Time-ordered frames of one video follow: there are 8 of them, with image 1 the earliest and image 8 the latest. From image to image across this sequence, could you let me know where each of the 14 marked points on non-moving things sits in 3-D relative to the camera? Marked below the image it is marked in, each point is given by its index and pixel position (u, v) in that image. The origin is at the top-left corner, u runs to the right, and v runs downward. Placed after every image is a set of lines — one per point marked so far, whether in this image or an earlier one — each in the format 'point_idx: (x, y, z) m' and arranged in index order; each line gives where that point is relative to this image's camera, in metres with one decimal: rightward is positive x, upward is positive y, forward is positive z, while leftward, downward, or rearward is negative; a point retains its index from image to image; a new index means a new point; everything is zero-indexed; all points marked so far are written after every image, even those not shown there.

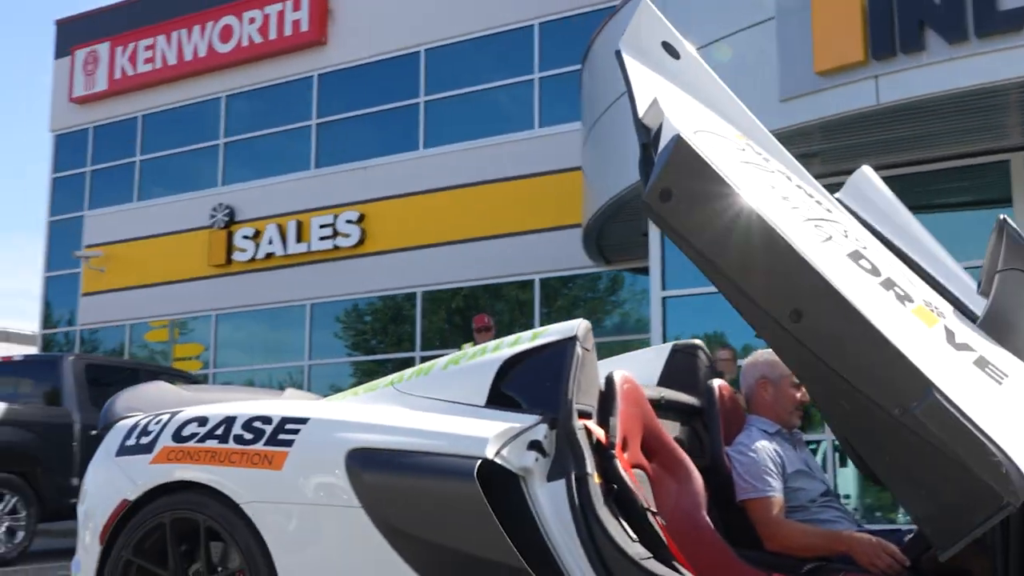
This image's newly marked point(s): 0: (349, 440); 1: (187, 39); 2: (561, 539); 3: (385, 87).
0: (-0.4, -0.4, +3.1) m
1: (-4.2, +3.2, +17.1) m
2: (+0.1, -0.5, +2.8) m
3: (-1.4, +2.3, +15.1) m
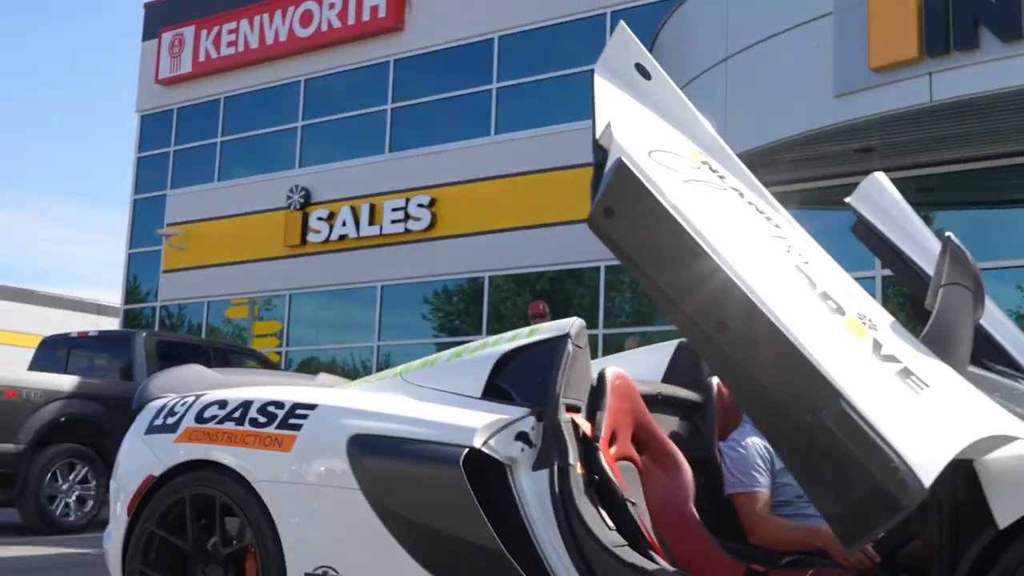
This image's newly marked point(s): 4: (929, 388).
0: (-0.4, -0.4, +3.3) m
1: (-3.2, +3.5, +17.5) m
2: (+0.1, -0.6, +3.0) m
3: (-0.6, +2.5, +15.4) m
4: (+0.7, -0.2, +2.2) m
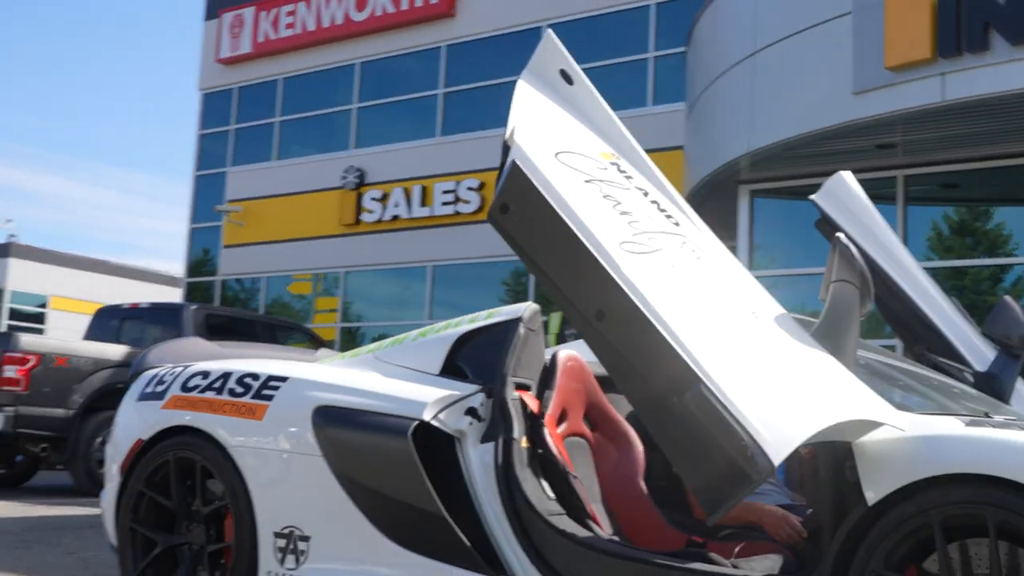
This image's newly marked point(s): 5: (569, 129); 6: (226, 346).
0: (-0.5, -0.3, +3.6) m
1: (-2.5, +3.8, +17.9) m
2: (-0.1, -0.5, +3.3) m
3: (-0.1, +2.7, +15.6) m
4: (+0.6, -0.2, +2.5) m
5: (+0.1, +0.4, +2.9) m
6: (-1.0, -0.2, +4.8) m
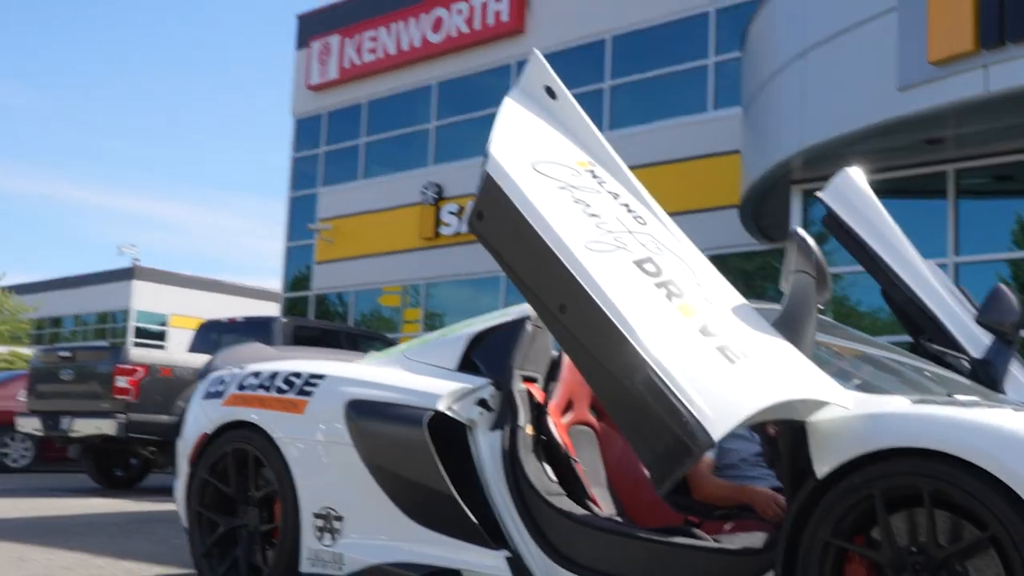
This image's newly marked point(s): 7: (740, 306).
0: (-0.5, -0.3, +4.0) m
1: (-1.5, +3.6, +18.4) m
2: (-0.1, -0.5, +3.6) m
3: (+0.8, +2.6, +15.9) m
4: (+0.5, -0.1, +2.7) m
5: (+0.1, +0.4, +3.2) m
6: (-0.9, -0.3, +5.2) m
7: (+0.5, 0.0, +3.0) m
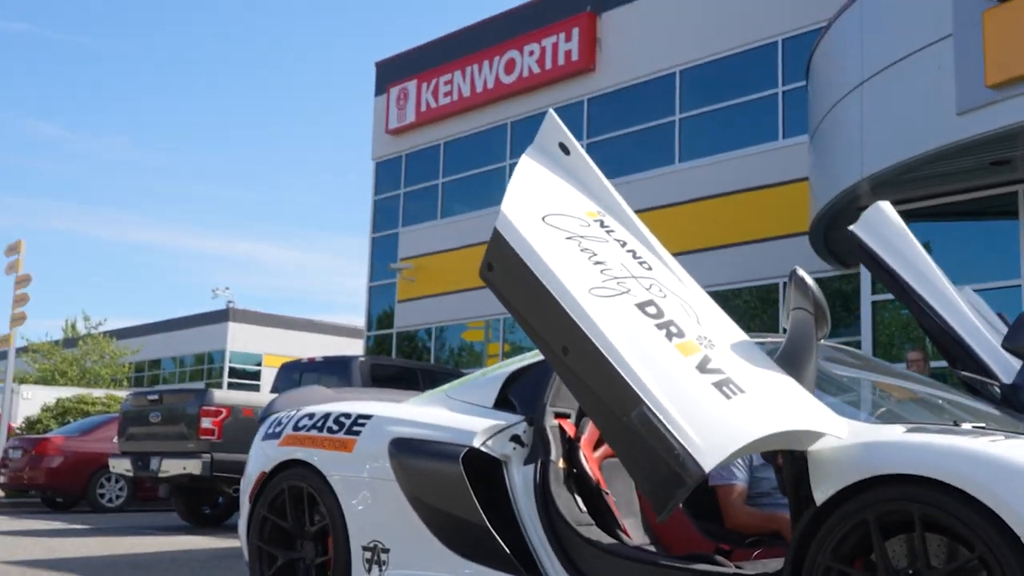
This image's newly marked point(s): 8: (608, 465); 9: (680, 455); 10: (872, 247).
0: (-0.4, -0.5, +4.2) m
1: (-0.5, +3.1, +18.8) m
2: (0.0, -0.6, +3.8) m
3: (+1.6, +2.3, +16.1) m
4: (+0.5, -0.2, +2.9) m
5: (+0.1, +0.3, +3.4) m
6: (-0.7, -0.4, +5.4) m
7: (+0.6, -0.1, +3.2) m
8: (+0.3, -0.6, +4.2) m
9: (+0.4, -0.4, +2.8) m
10: (+1.3, +0.2, +4.8) m
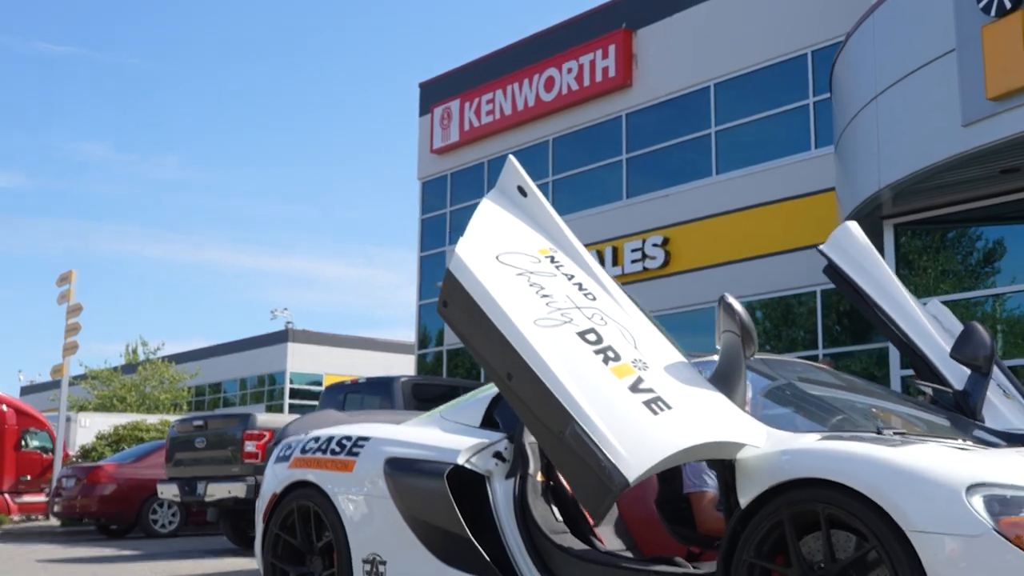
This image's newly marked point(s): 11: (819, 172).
0: (-0.4, -0.6, +4.6) m
1: (0.0, +2.9, +19.2) m
2: (0.0, -0.7, +4.2) m
3: (+2.1, +2.1, +16.4) m
4: (+0.4, -0.3, +3.3) m
5: (0.0, +0.2, +3.8) m
6: (-0.7, -0.6, +5.8) m
7: (+0.4, -0.2, +3.5) m
8: (+0.3, -0.6, +4.5) m
9: (+0.2, -0.4, +3.1) m
10: (+1.3, +0.1, +5.1) m
11: (+3.2, +1.2, +13.7) m
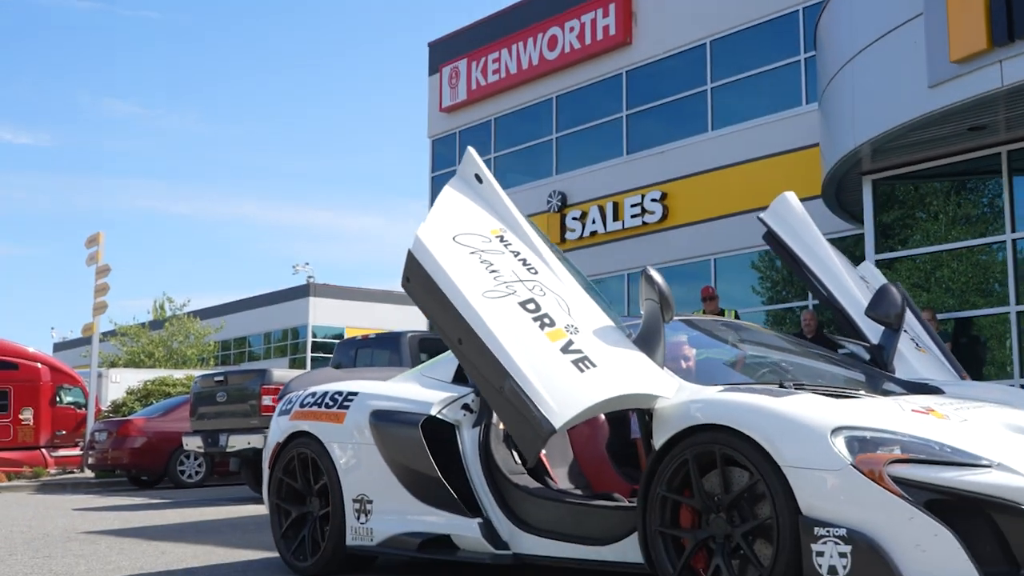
0: (-0.6, -0.5, +5.3) m
1: (+0.1, +3.6, +19.7) m
2: (-0.2, -0.6, +4.8) m
3: (+2.1, +2.7, +16.9) m
4: (+0.2, -0.2, +3.9) m
5: (-0.1, +0.2, +4.4) m
6: (-0.8, -0.4, +6.5) m
7: (+0.3, -0.1, +4.1) m
8: (+0.1, -0.5, +5.2) m
9: (+0.1, -0.4, +3.8) m
10: (+1.2, +0.2, +5.7) m
11: (+3.2, +1.8, +14.2) m
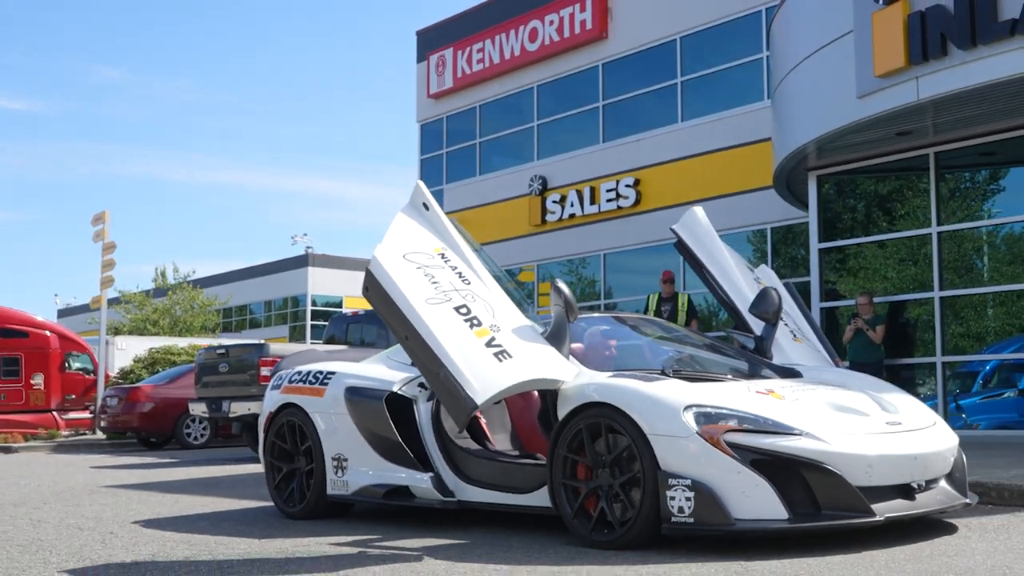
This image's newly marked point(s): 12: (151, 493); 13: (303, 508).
0: (-0.8, -0.5, +6.5) m
1: (-0.1, +4.0, +20.8) m
2: (-0.4, -0.7, +6.0) m
3: (+1.9, +3.0, +18.0) m
4: (0.0, -0.3, +5.1) m
5: (-0.4, +0.2, +5.6) m
6: (-1.0, -0.4, +7.7) m
7: (+0.1, -0.2, +5.3) m
8: (-0.1, -0.5, +6.4) m
9: (-0.2, -0.4, +5.0) m
10: (+0.9, +0.3, +6.9) m
11: (+3.0, +2.0, +15.3) m
12: (-2.5, -1.4, +8.8) m
13: (-1.1, -1.1, +6.5) m
